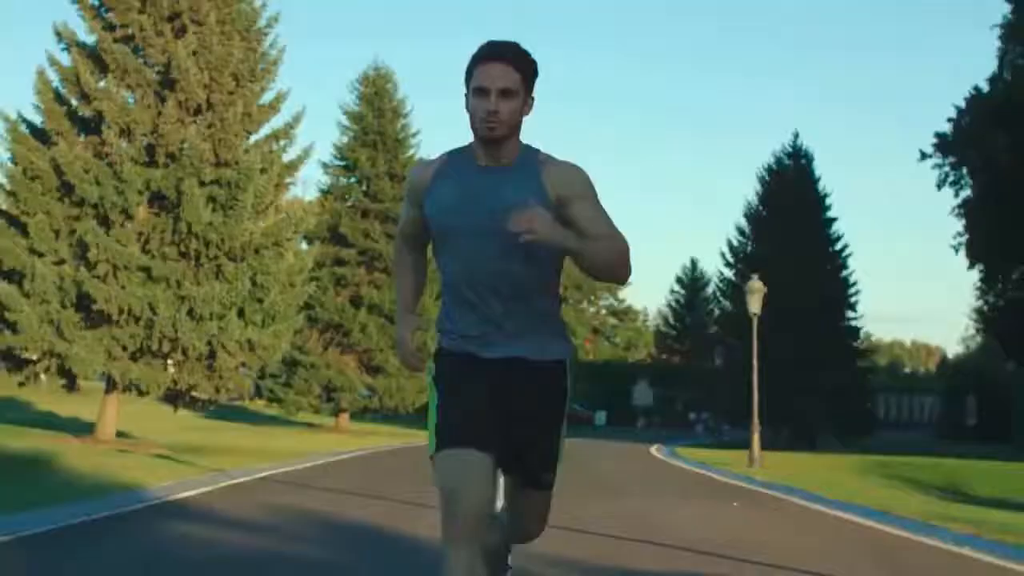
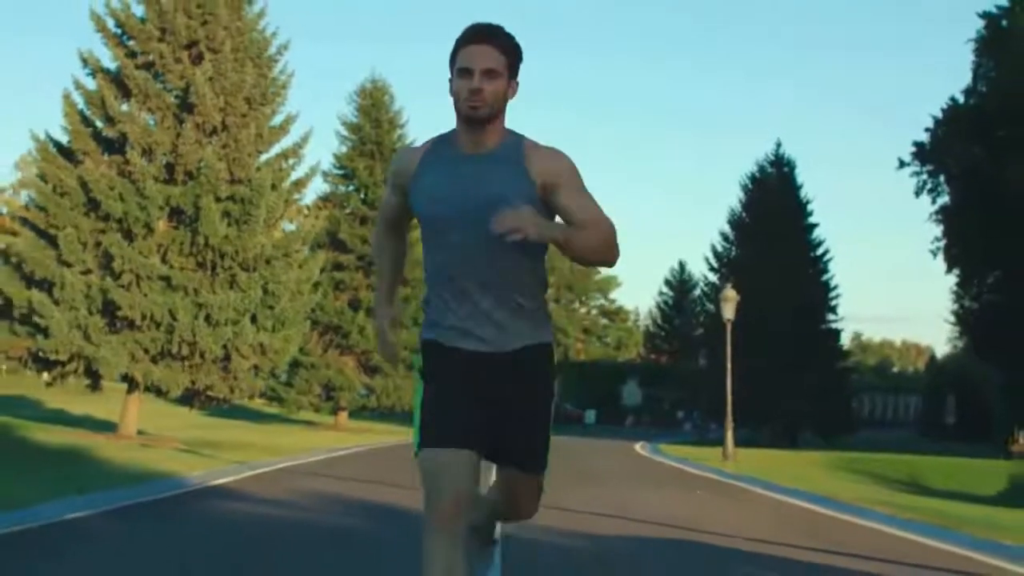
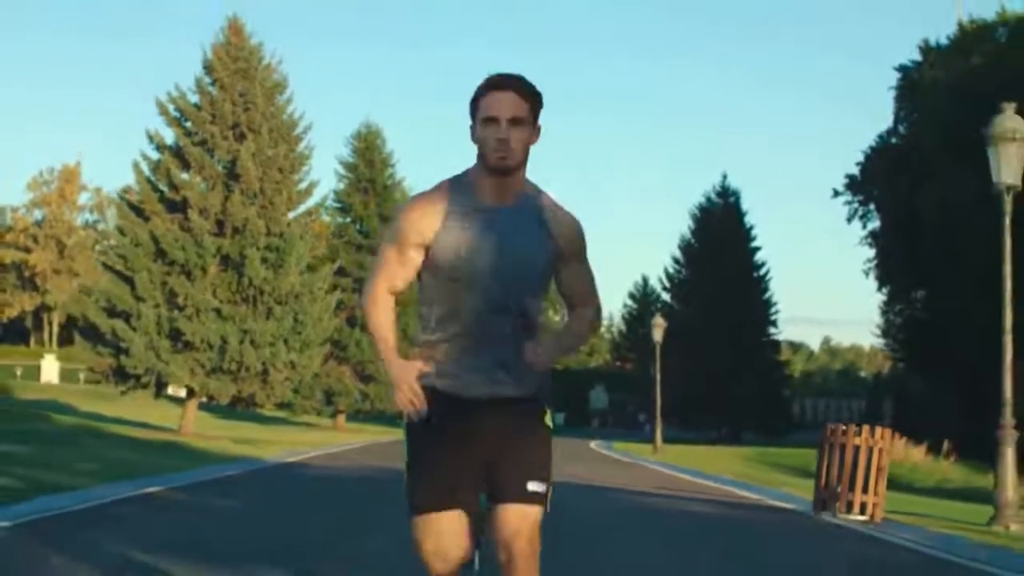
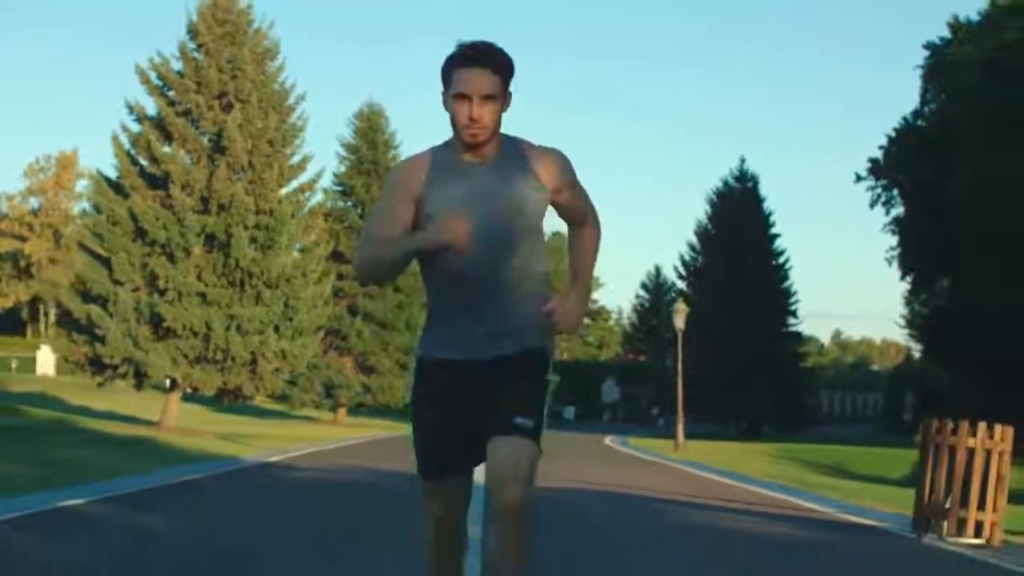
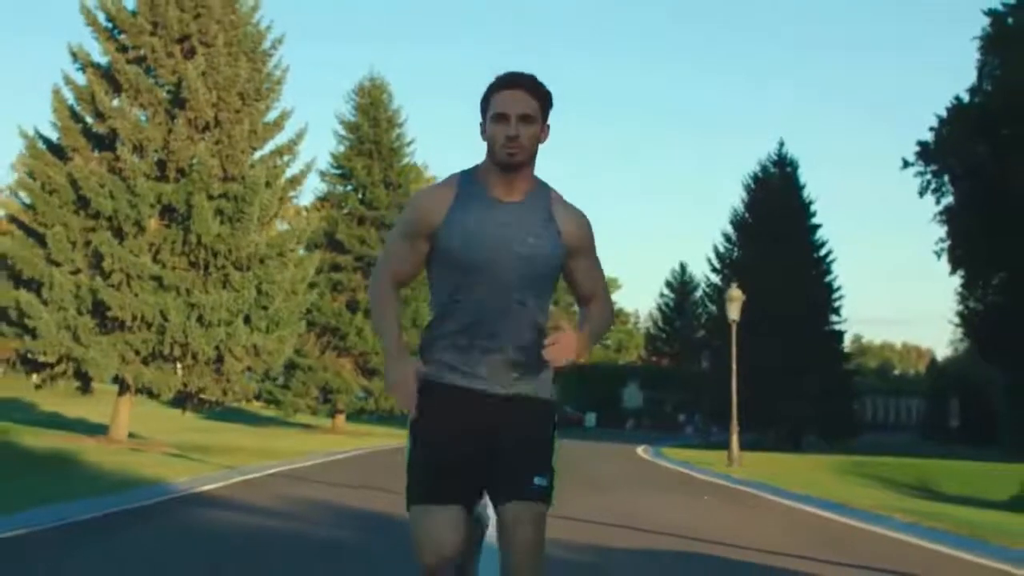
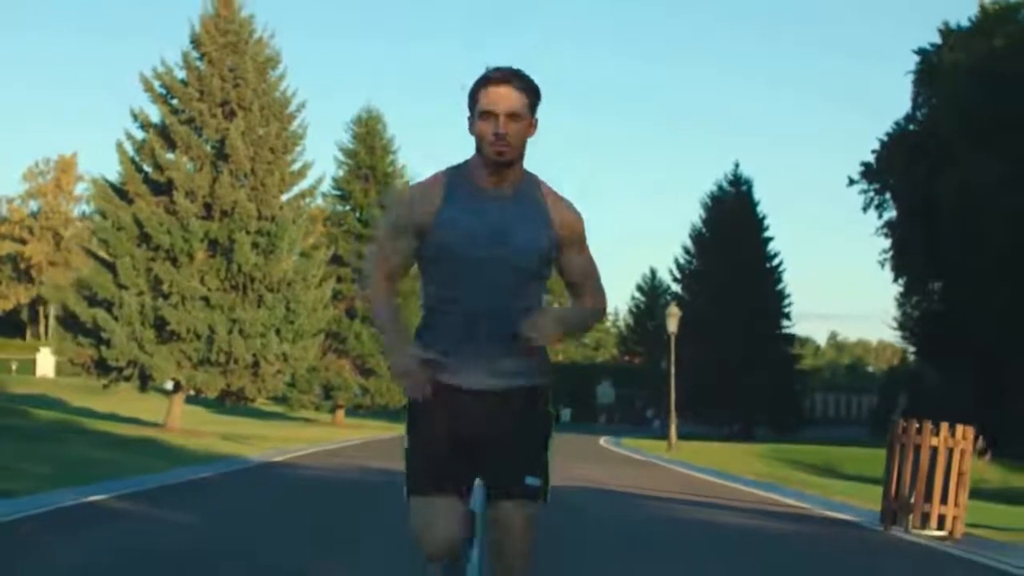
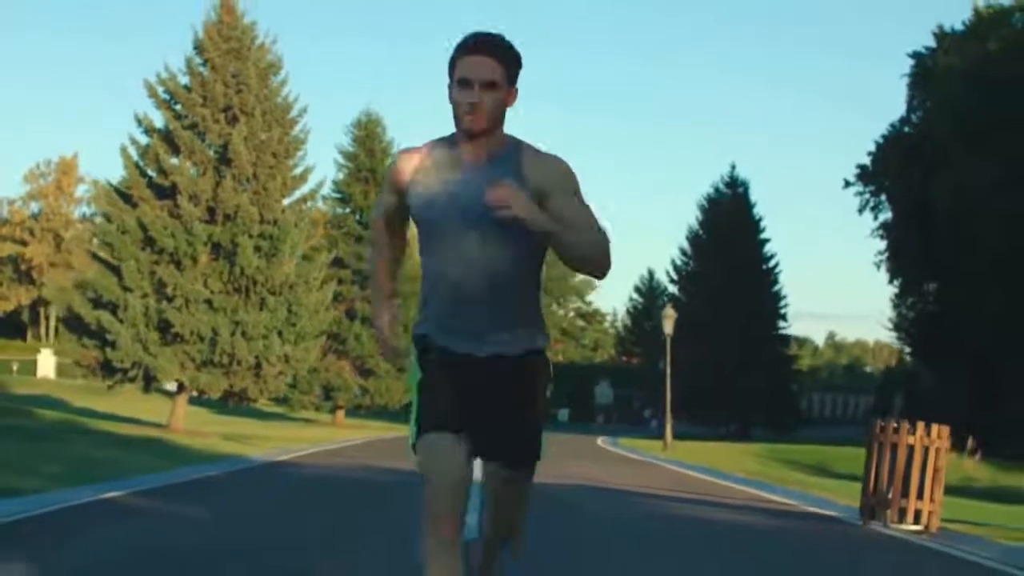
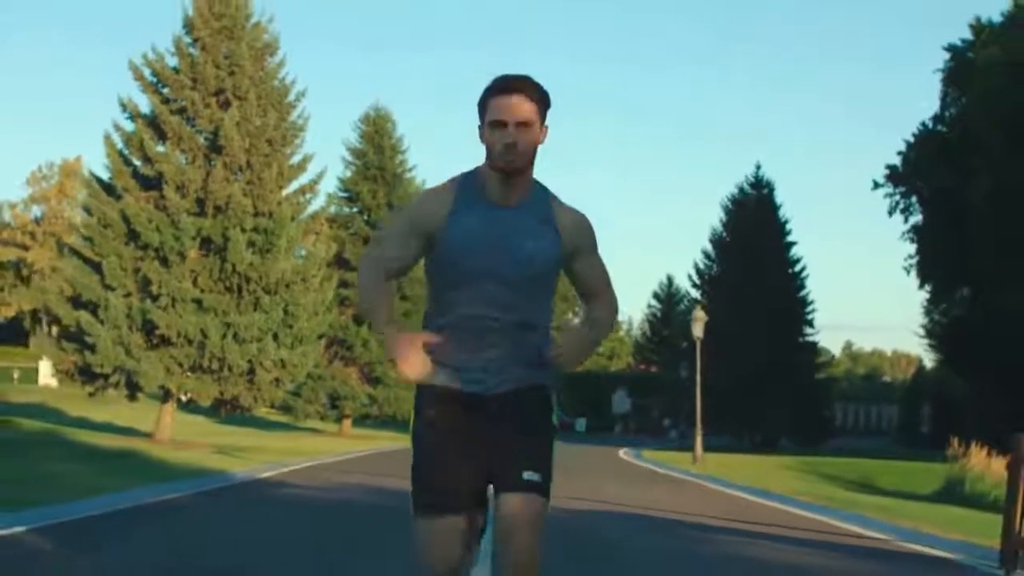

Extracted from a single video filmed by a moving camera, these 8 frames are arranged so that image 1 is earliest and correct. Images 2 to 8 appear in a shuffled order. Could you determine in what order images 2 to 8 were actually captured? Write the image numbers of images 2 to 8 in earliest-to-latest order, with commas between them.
5, 2, 8, 4, 6, 7, 3
